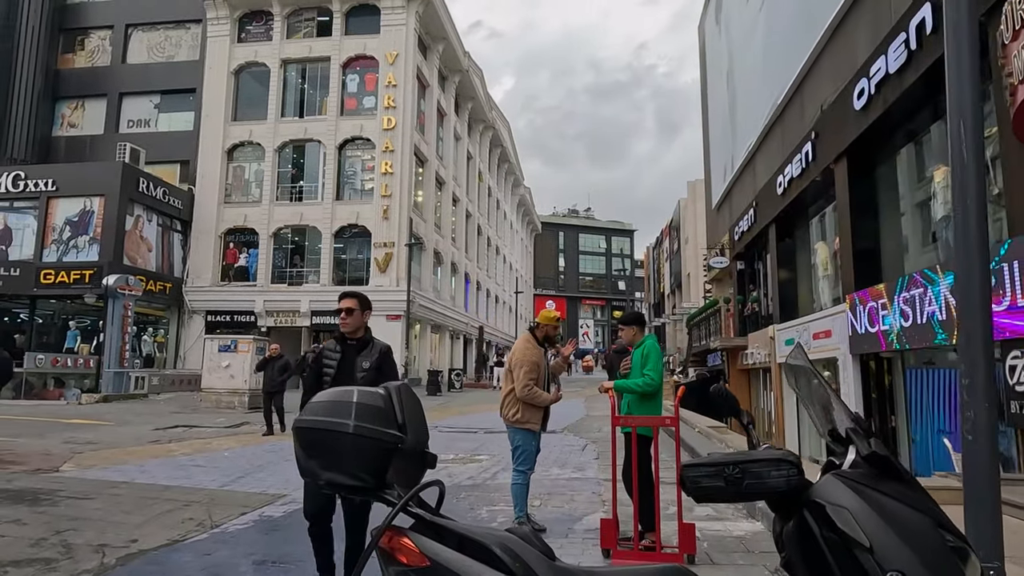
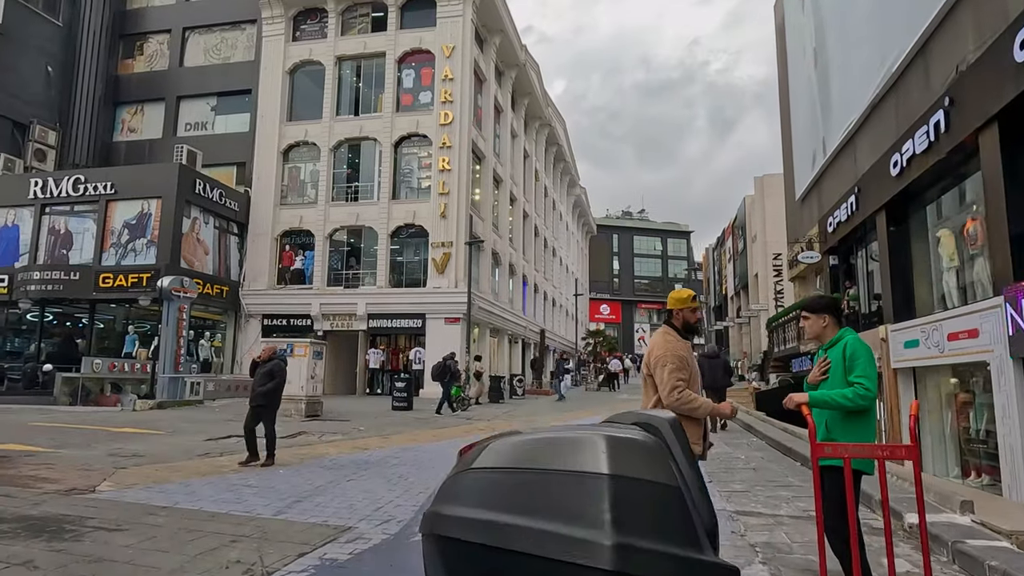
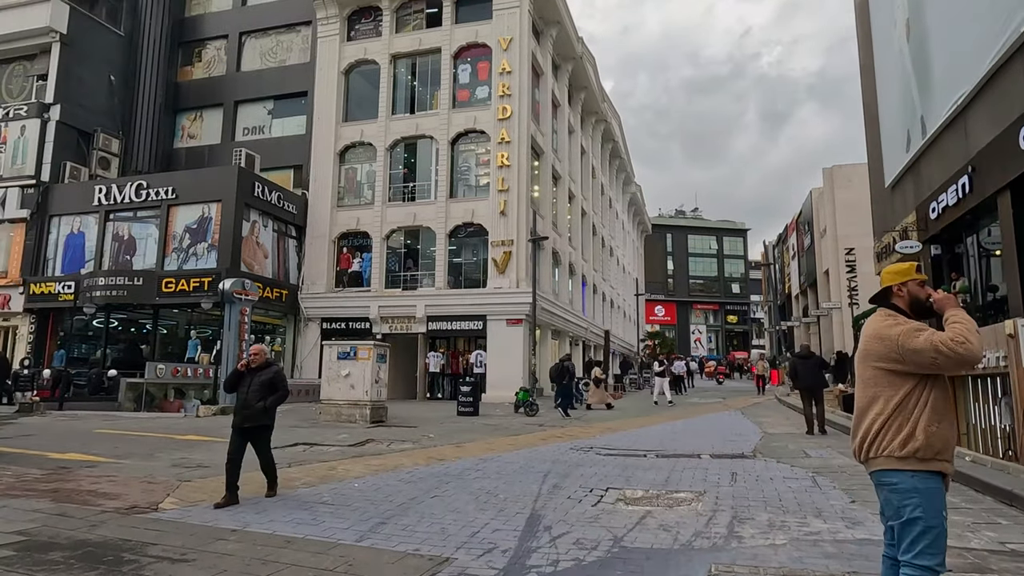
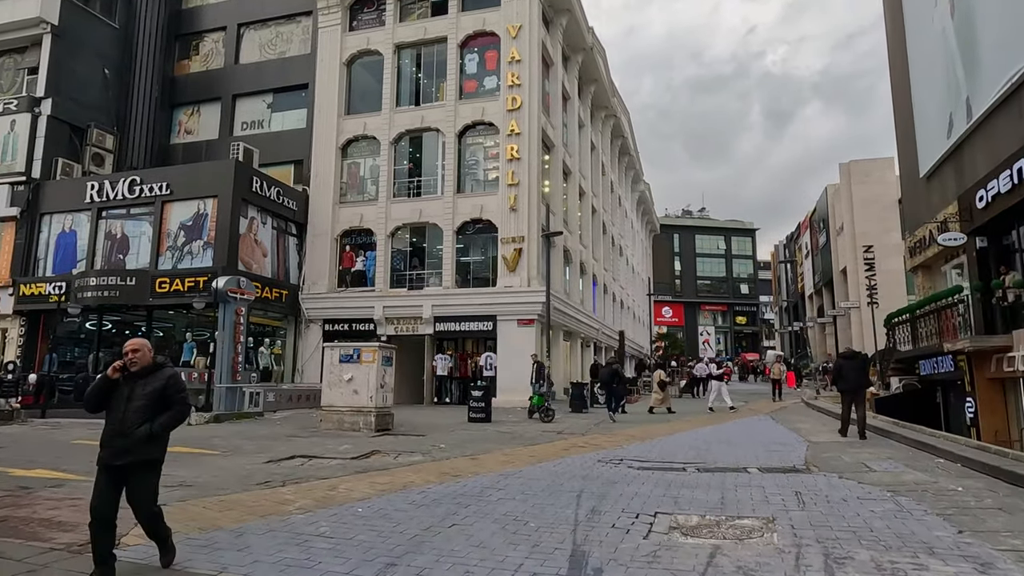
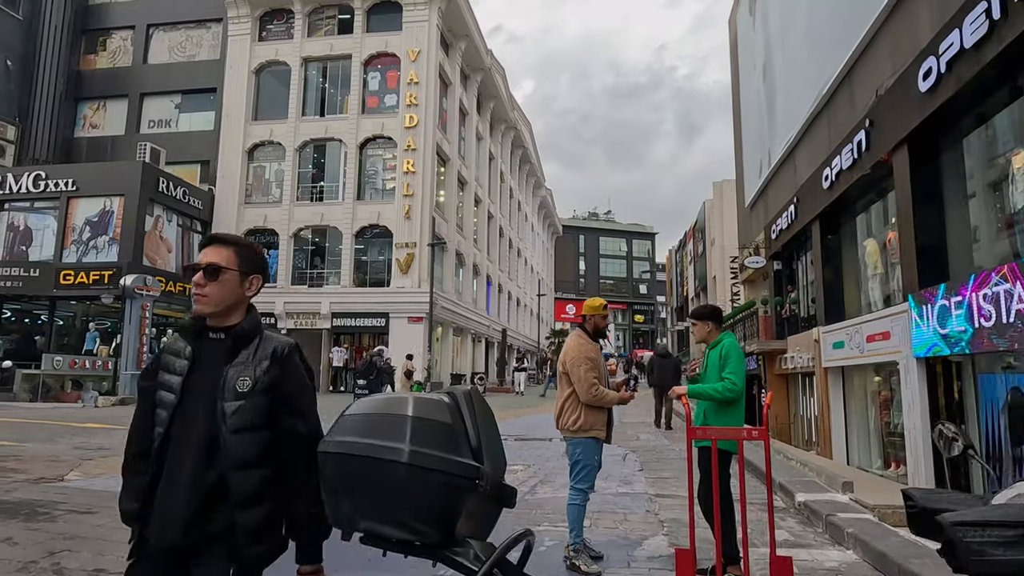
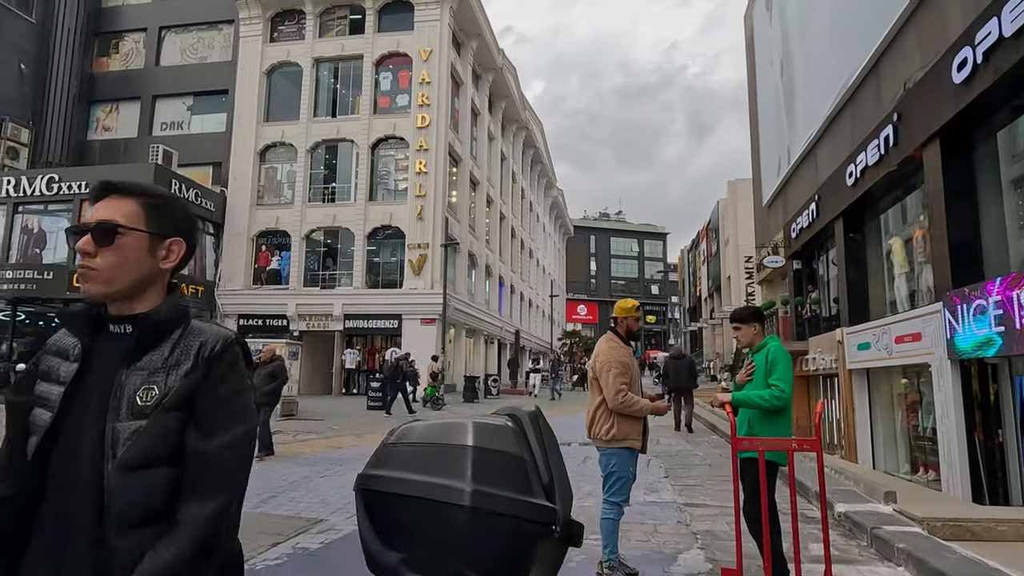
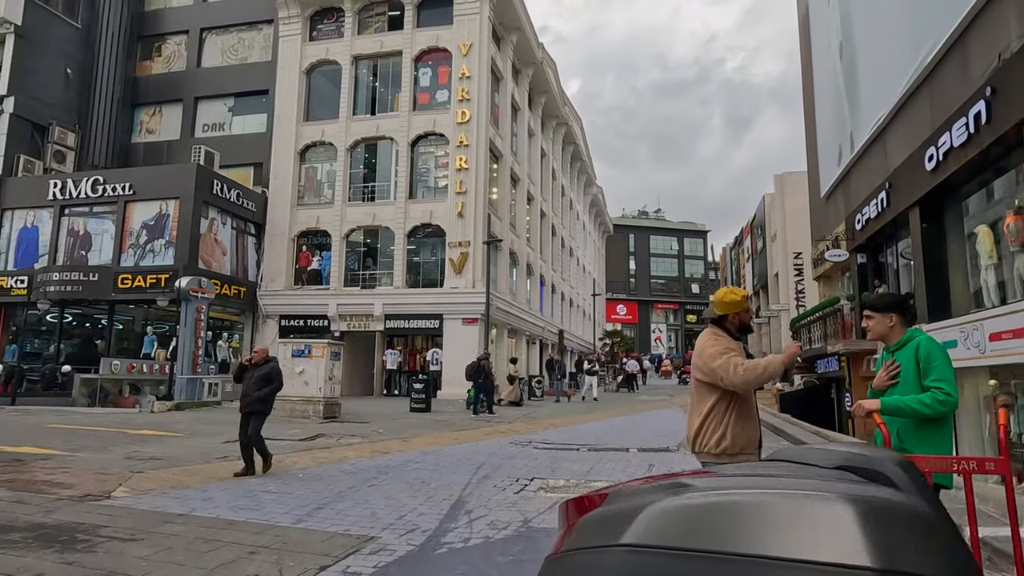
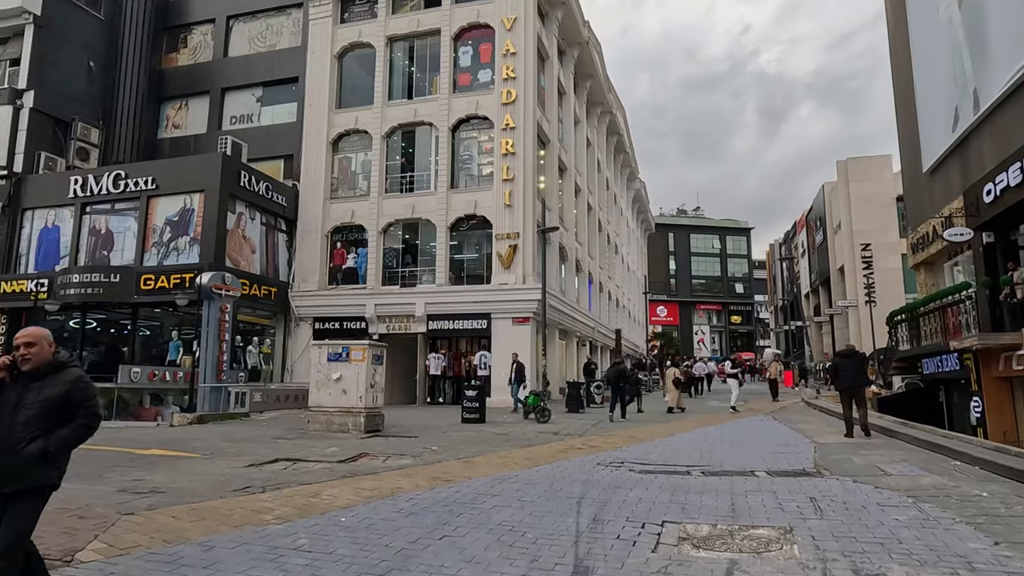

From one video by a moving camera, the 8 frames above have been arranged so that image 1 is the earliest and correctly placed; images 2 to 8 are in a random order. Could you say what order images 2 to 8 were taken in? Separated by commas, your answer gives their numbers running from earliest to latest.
5, 6, 2, 7, 3, 4, 8
